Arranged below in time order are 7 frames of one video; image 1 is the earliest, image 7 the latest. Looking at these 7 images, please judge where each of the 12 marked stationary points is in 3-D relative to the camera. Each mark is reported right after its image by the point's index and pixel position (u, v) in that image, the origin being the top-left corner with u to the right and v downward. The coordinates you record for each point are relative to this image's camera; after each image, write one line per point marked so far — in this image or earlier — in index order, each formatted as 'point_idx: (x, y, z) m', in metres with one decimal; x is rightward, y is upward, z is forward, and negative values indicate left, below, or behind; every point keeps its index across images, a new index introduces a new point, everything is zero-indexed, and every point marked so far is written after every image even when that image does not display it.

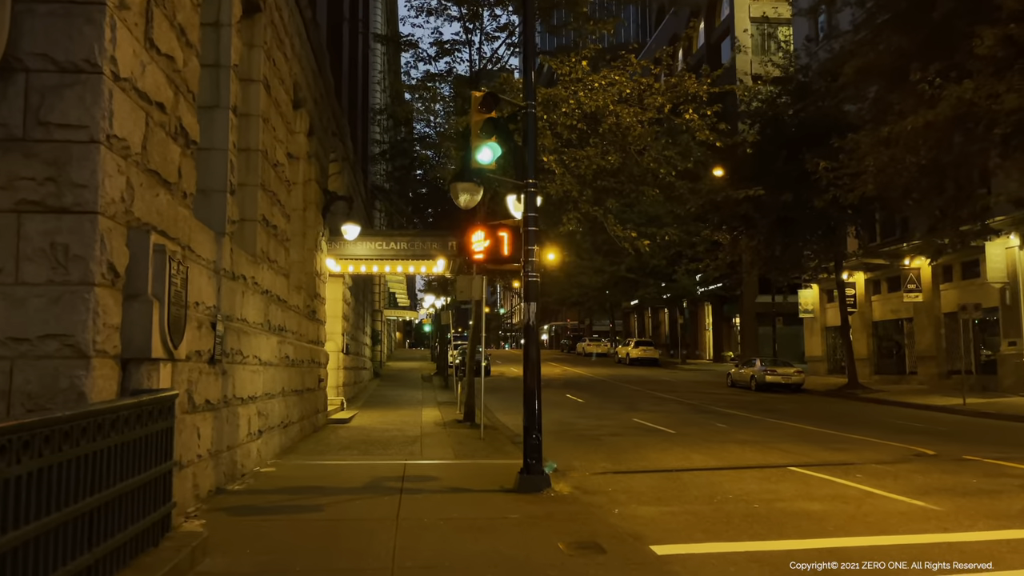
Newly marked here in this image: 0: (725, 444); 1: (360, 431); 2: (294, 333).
0: (+3.8, -2.8, +14.6) m
1: (-2.9, -2.8, +15.6) m
2: (-3.6, -0.8, +13.5) m
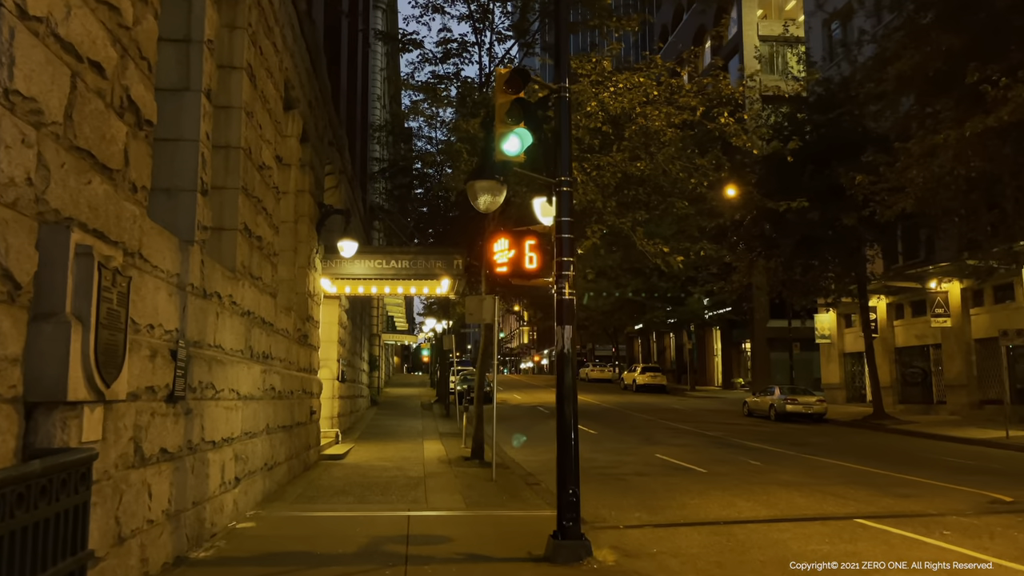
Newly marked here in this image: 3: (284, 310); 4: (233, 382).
0: (+4.1, -3.2, +13.0) m
1: (-2.7, -3.1, +13.9) m
2: (-3.4, -1.1, +11.9) m
3: (-3.5, -0.4, +12.4) m
4: (-2.9, -1.0, +8.6) m
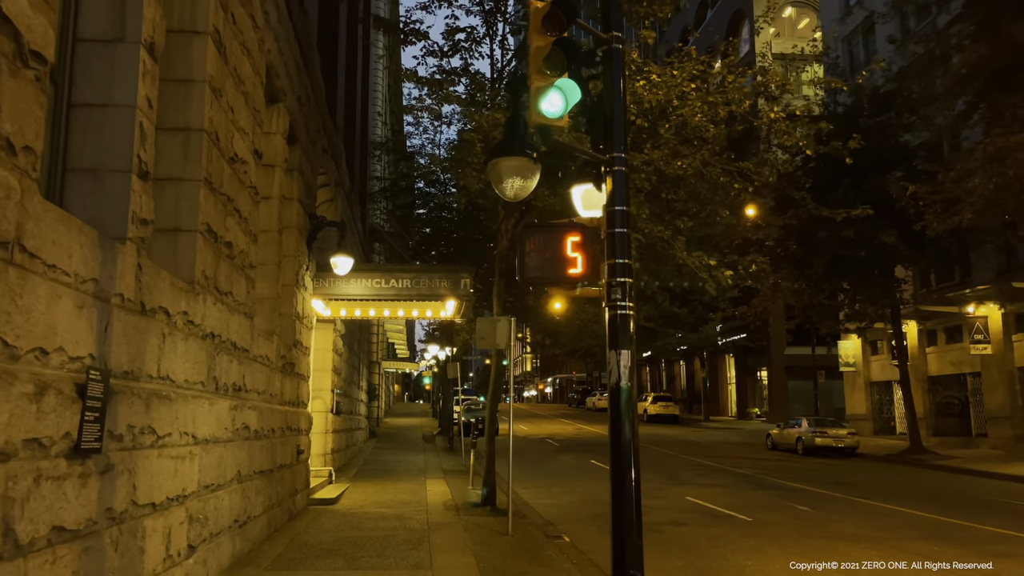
0: (+4.3, -3.5, +11.1) m
1: (-2.4, -3.5, +12.0) m
2: (-3.1, -1.3, +10.0) m
3: (-3.2, -0.6, +10.6) m
4: (-2.7, -1.1, +6.8) m
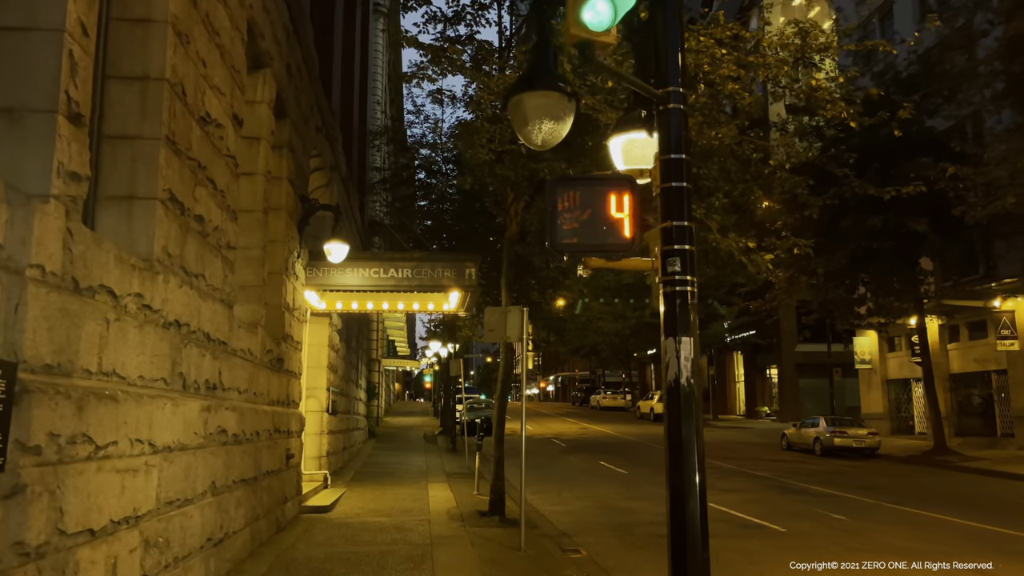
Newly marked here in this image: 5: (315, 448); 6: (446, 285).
0: (+4.5, -3.3, +9.9) m
1: (-2.2, -3.3, +10.9) m
2: (-3.0, -1.2, +8.9) m
3: (-3.1, -0.4, +9.5) m
4: (-2.5, -0.9, +5.6) m
5: (-4.0, -3.2, +16.6) m
6: (-1.2, 0.0, +14.1) m
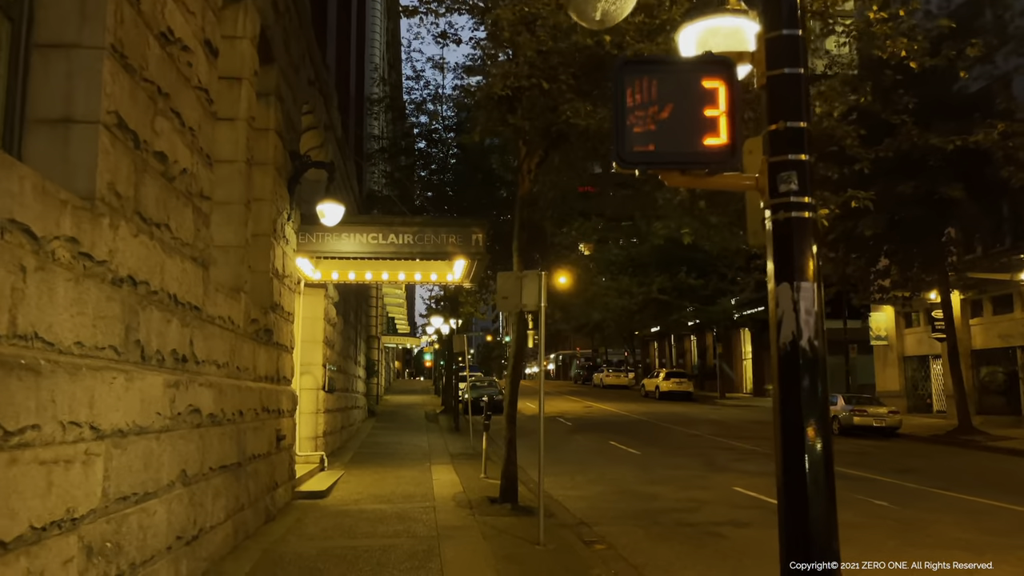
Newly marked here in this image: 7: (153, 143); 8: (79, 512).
0: (+4.7, -2.9, +8.9) m
1: (-2.1, -2.8, +9.8) m
2: (-2.8, -0.8, +7.7) m
3: (-2.9, 0.0, +8.3) m
4: (-2.4, -0.6, +4.5) m
5: (-3.8, -2.7, +15.5) m
6: (-1.0, +0.6, +12.9) m
7: (-2.5, +1.0, +5.7) m
8: (-2.3, -1.2, +4.4) m
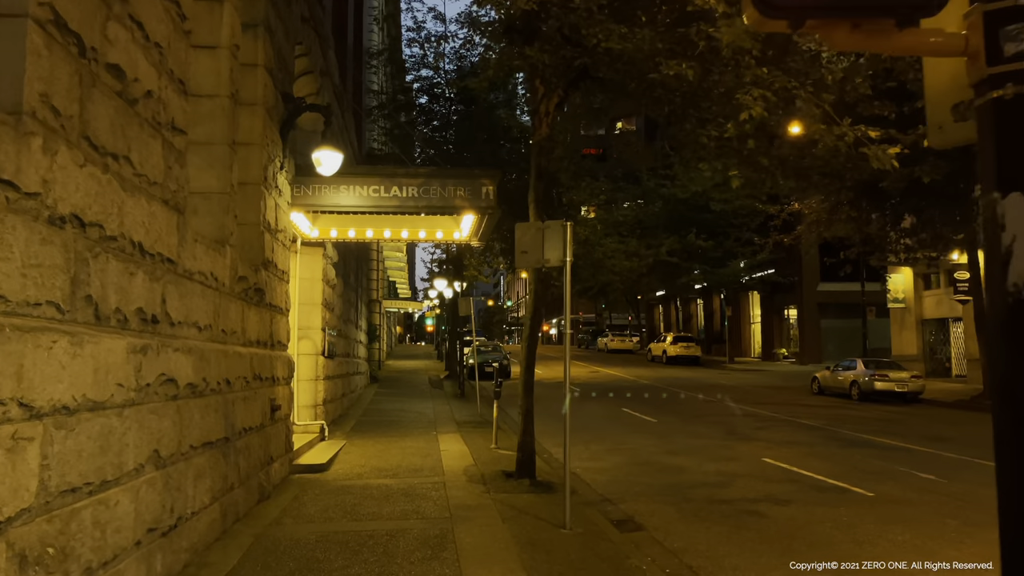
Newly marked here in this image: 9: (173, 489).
0: (+4.9, -2.4, +7.9) m
1: (-1.9, -2.3, +8.9) m
2: (-2.6, -0.4, +6.7) m
3: (-2.7, +0.4, +7.3) m
4: (-2.2, -0.4, +3.5) m
5: (-3.6, -1.9, +14.5) m
6: (-0.8, +1.2, +11.9) m
7: (-2.3, +1.3, +4.6) m
8: (-2.1, -0.9, +3.4) m
9: (-2.4, -1.4, +5.8) m
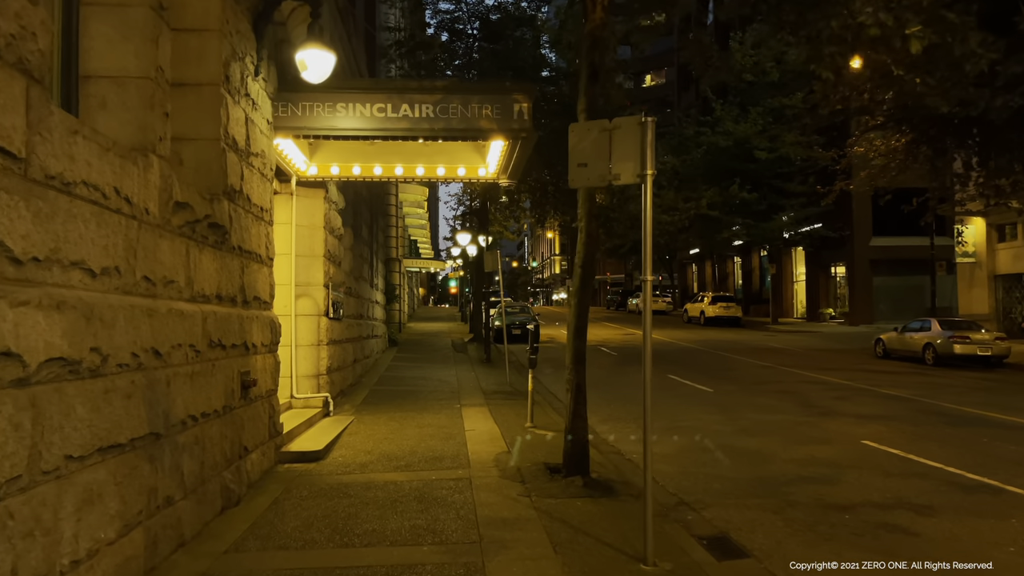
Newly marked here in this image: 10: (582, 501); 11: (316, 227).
0: (+5.3, -1.9, +5.5) m
1: (-1.5, -1.8, +6.6) m
2: (-2.2, +0.1, +4.4) m
3: (-2.3, +0.8, +4.9) m
4: (-1.9, -0.1, +1.1) m
5: (-3.0, -1.1, +12.3) m
6: (-0.3, +1.9, +9.4) m
7: (-2.1, +1.7, +2.2) m
8: (-1.9, -0.7, +1.1) m
9: (-2.1, -1.1, +3.5) m
10: (+0.6, -1.8, +6.9) m
11: (-3.0, +0.9, +12.3) m
